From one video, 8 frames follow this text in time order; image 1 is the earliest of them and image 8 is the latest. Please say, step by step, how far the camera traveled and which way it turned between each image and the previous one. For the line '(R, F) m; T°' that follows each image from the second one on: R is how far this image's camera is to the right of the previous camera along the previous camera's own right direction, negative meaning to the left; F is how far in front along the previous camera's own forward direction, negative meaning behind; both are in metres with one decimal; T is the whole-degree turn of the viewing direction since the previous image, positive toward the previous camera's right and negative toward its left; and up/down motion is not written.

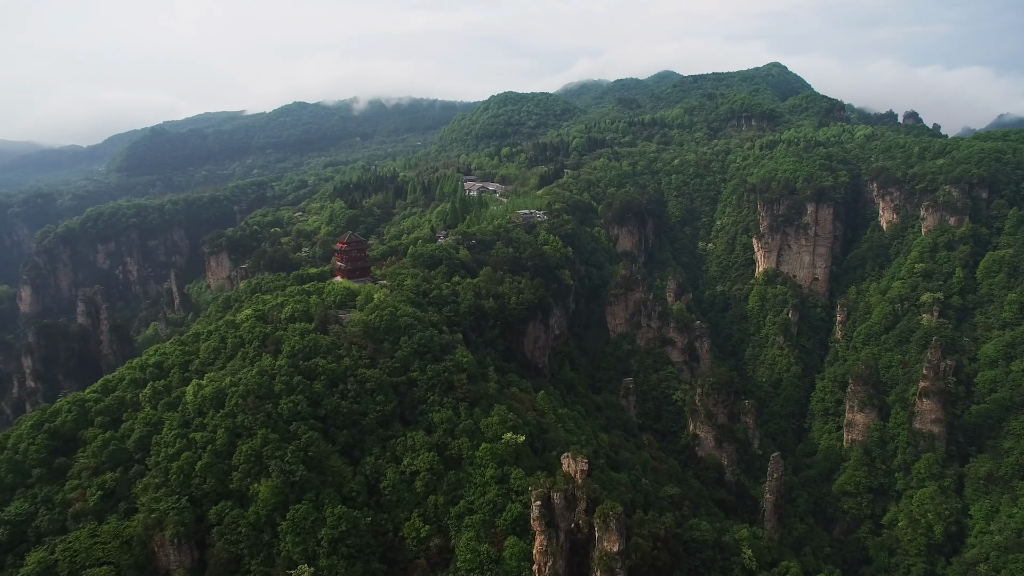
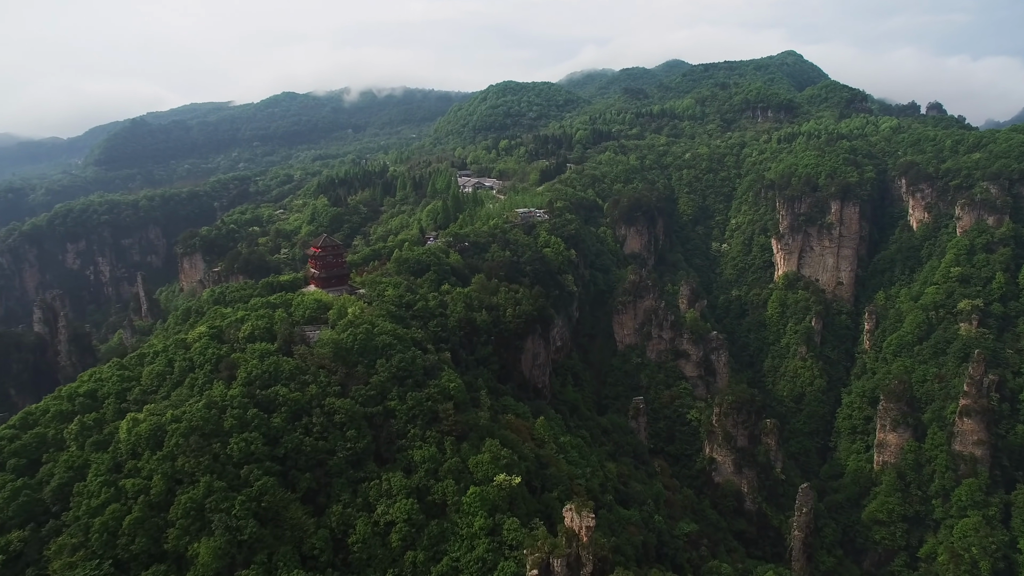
(+0.2, +5.4) m; 0°
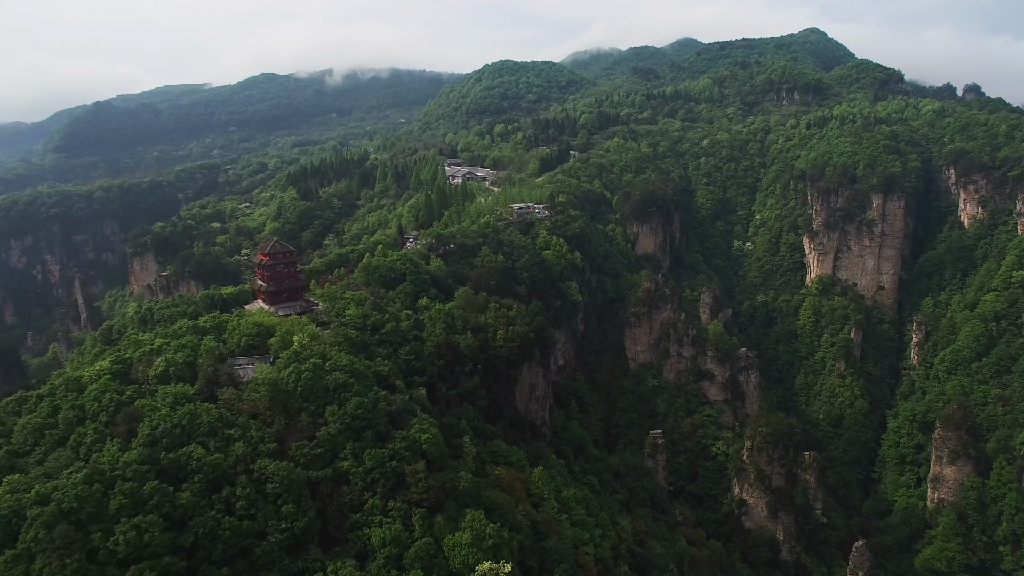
(+0.3, +7.8) m; 0°
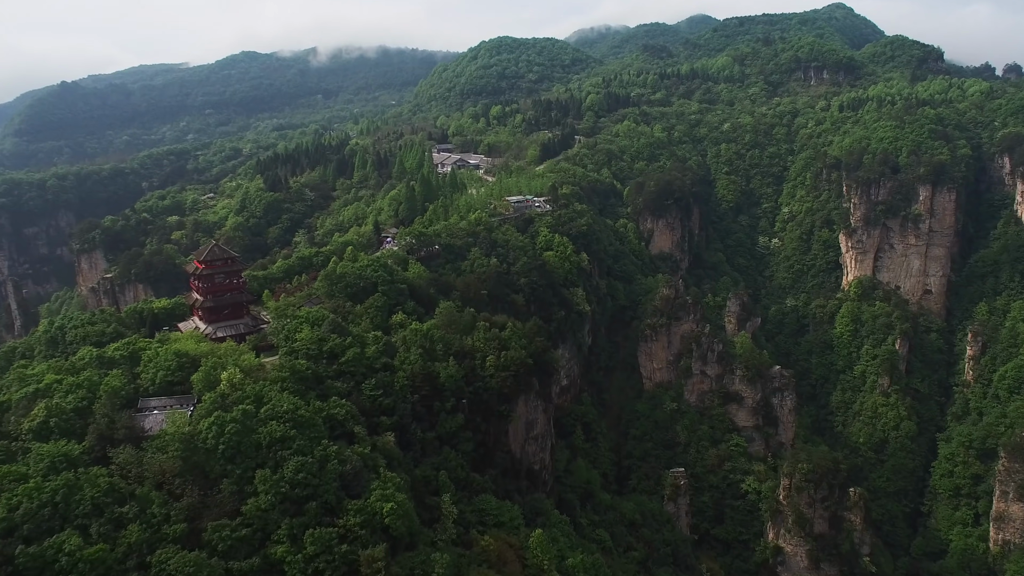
(+0.2, +6.5) m; 0°
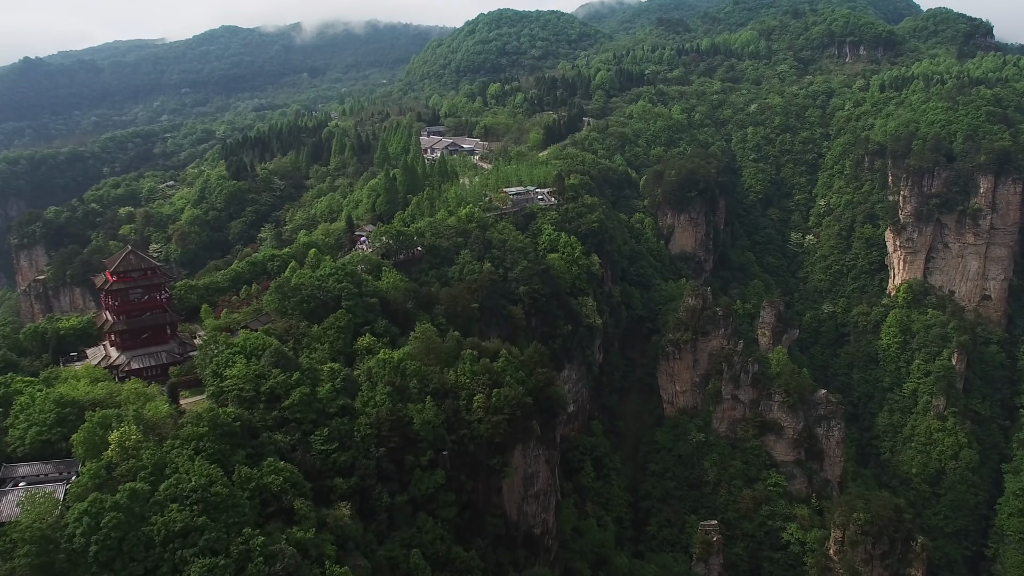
(+0.2, +6.1) m; 0°
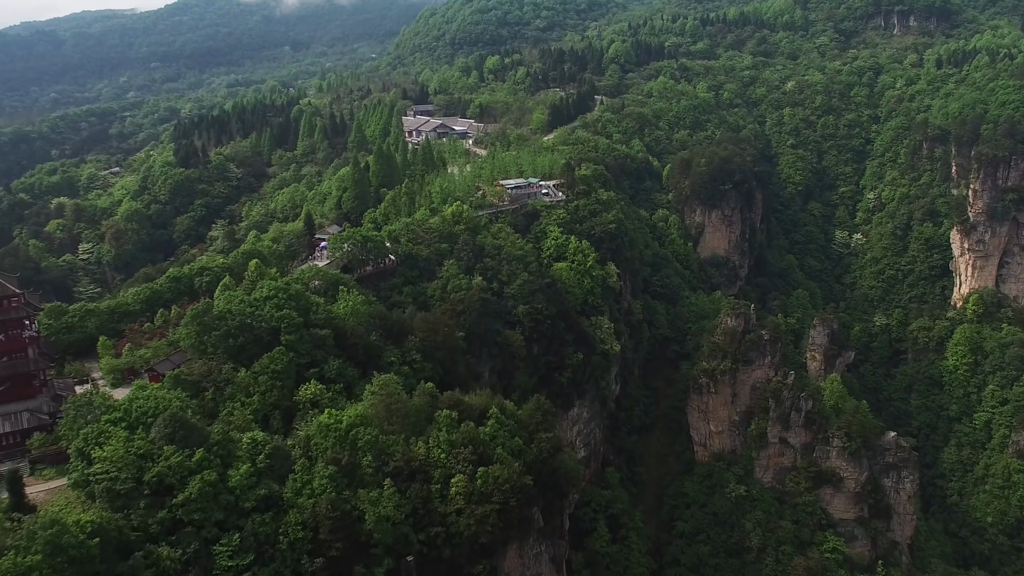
(+0.1, +6.3) m; 0°
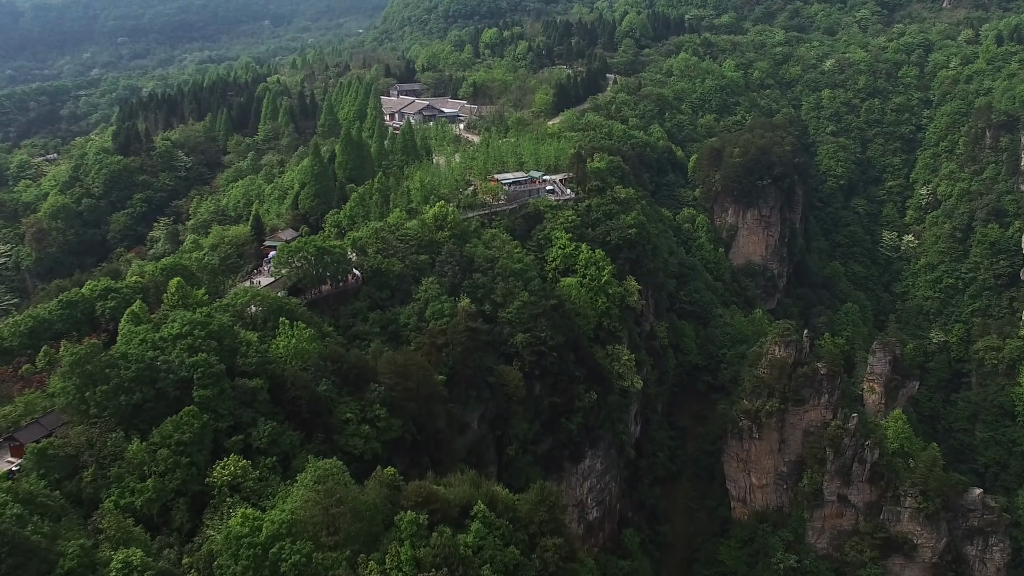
(+0.1, +5.2) m; 0°
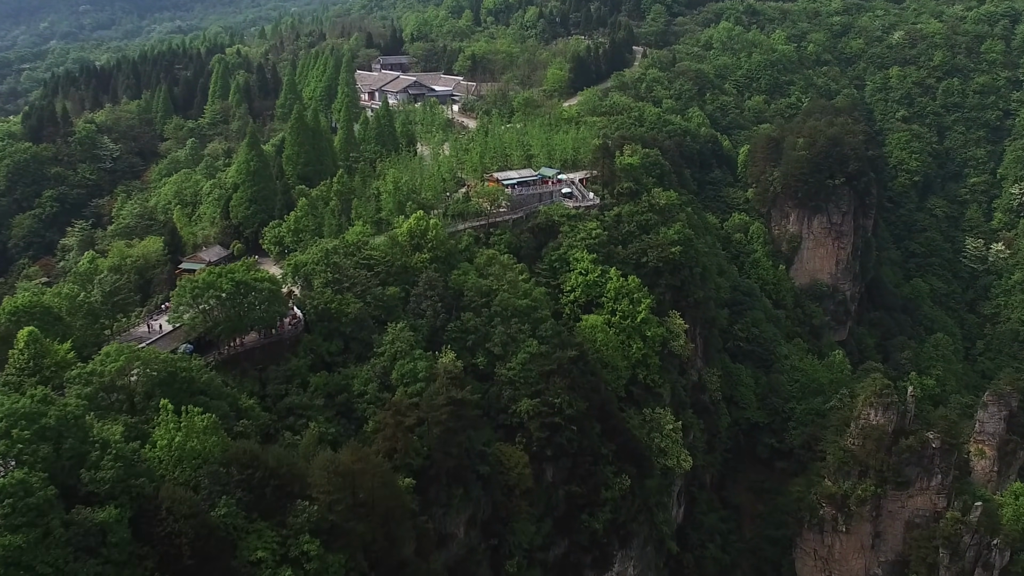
(+0.1, +5.7) m; 0°
